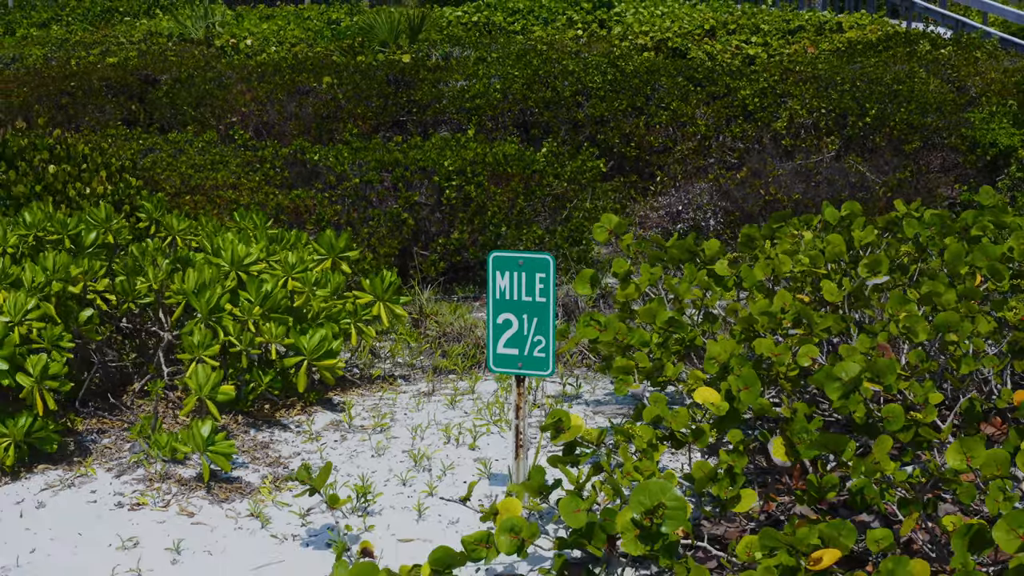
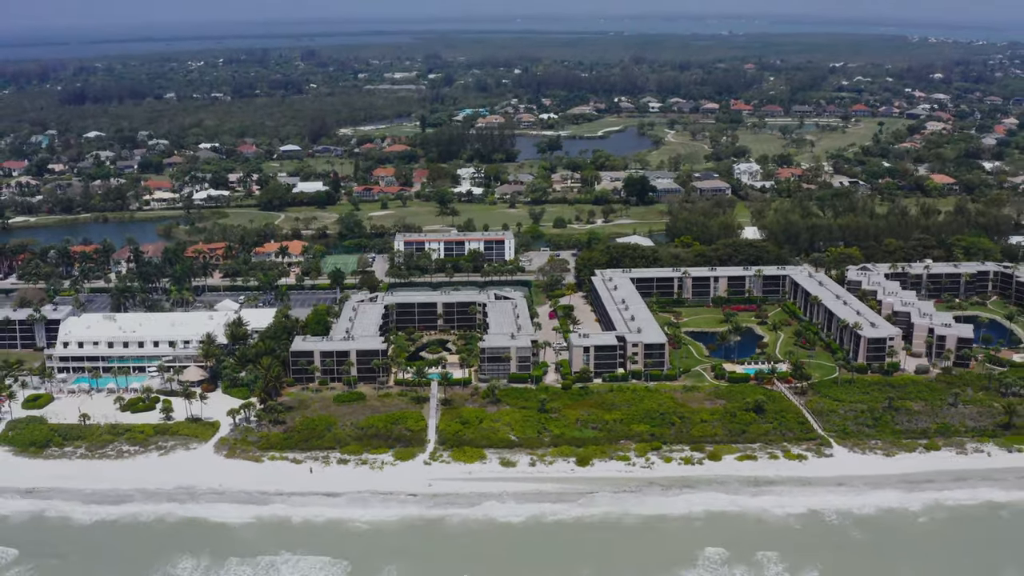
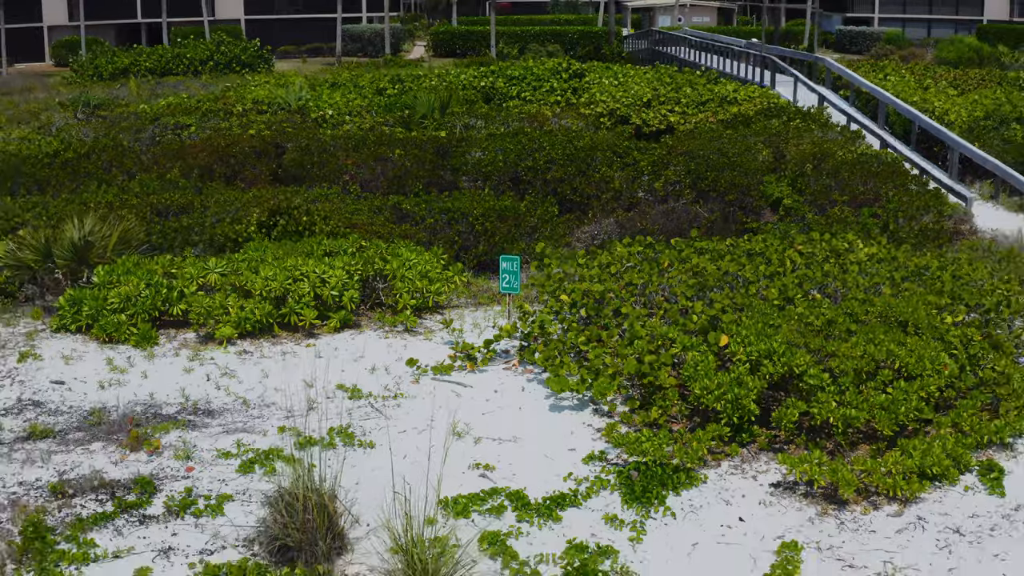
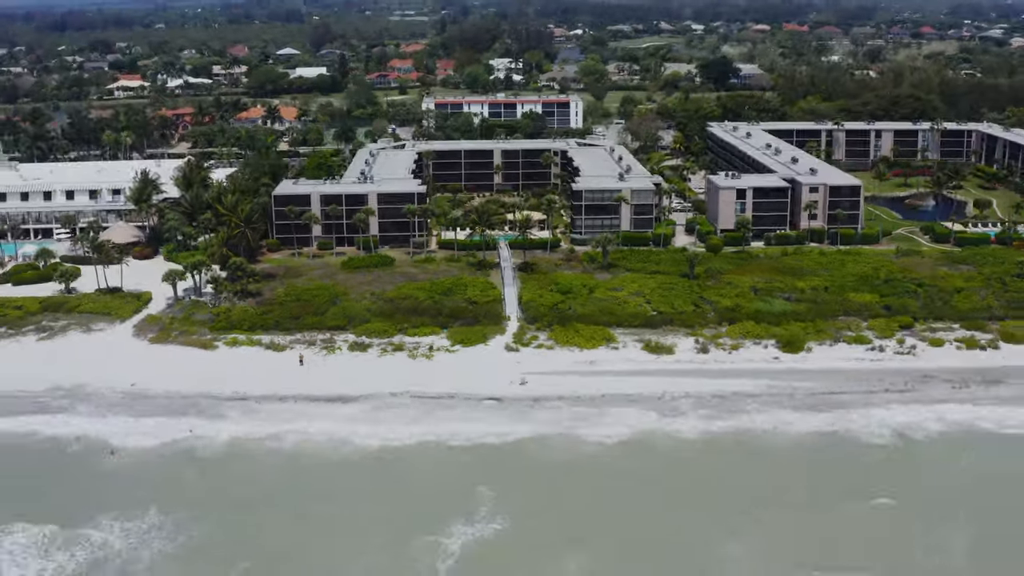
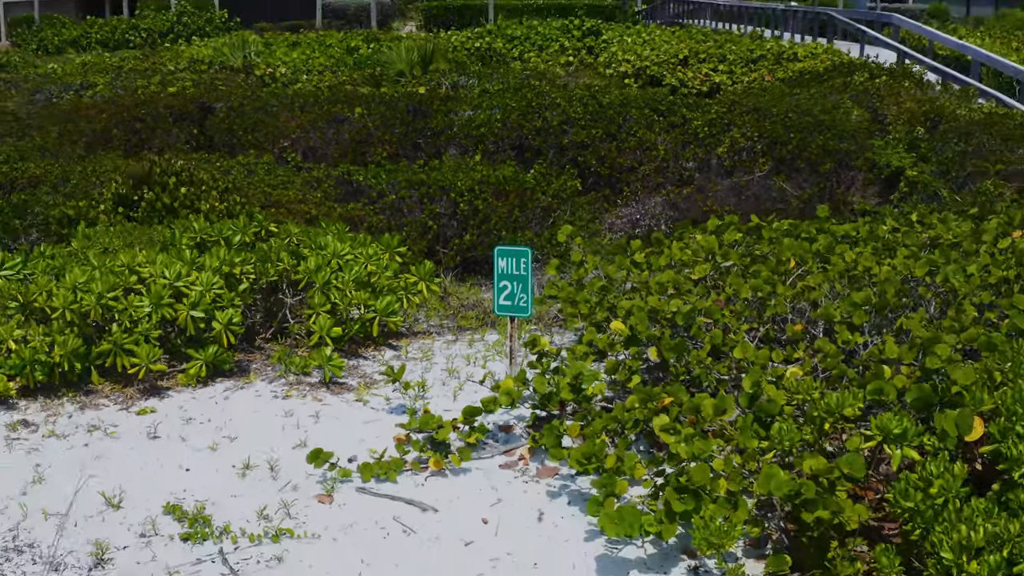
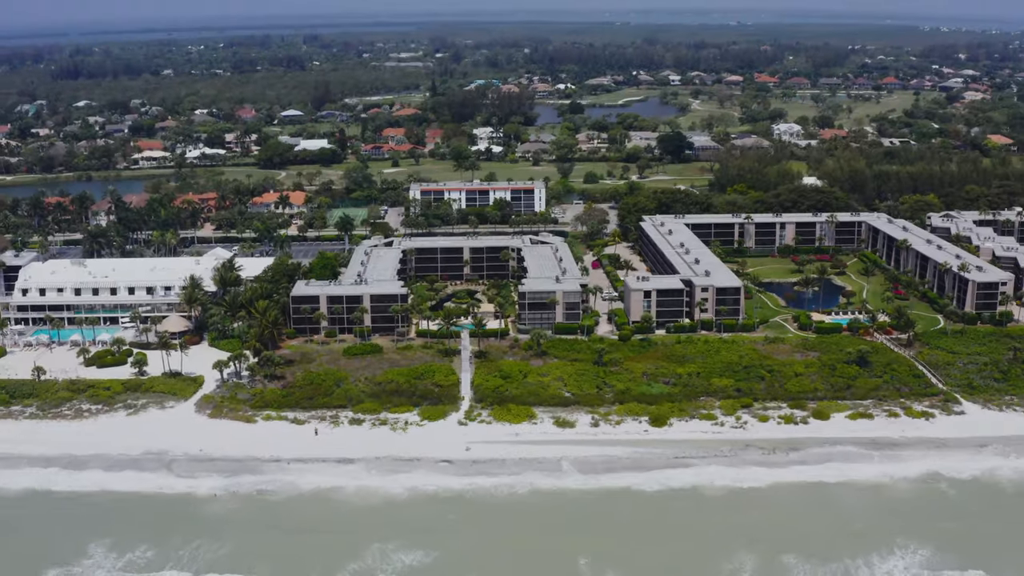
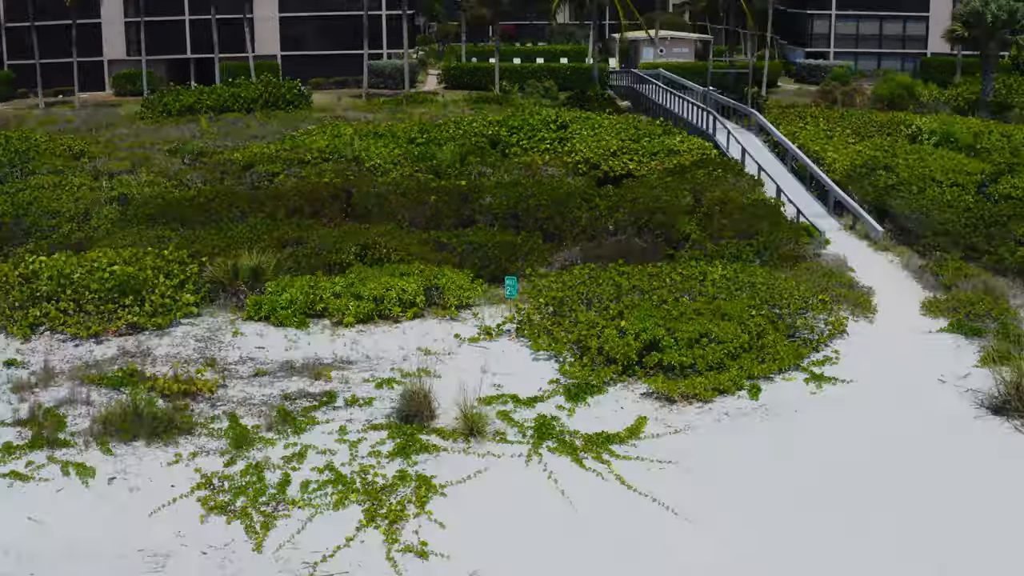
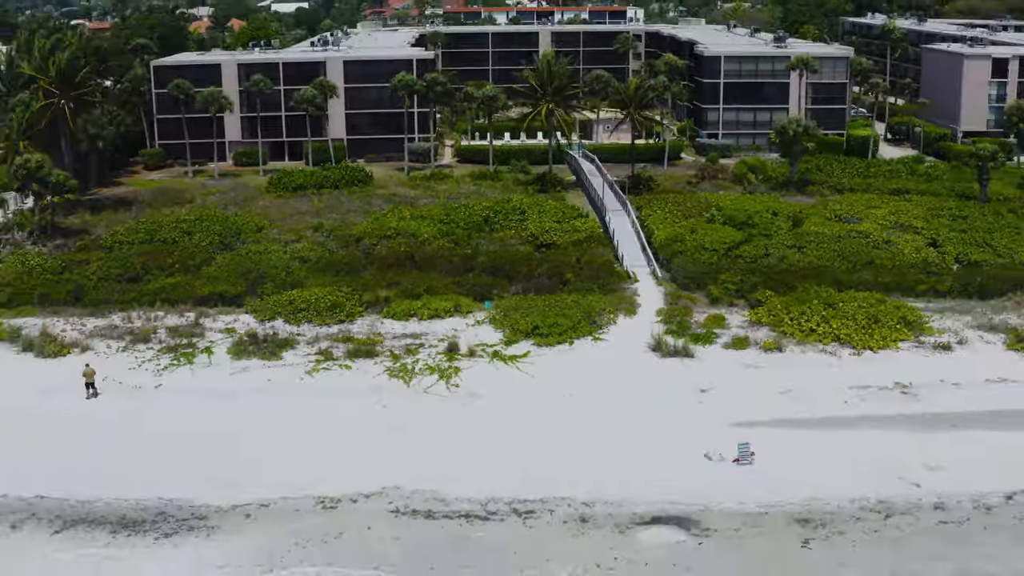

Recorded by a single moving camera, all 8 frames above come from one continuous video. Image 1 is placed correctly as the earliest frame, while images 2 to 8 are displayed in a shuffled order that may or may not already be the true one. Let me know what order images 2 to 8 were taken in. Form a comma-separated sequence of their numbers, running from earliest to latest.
5, 3, 7, 8, 4, 6, 2
